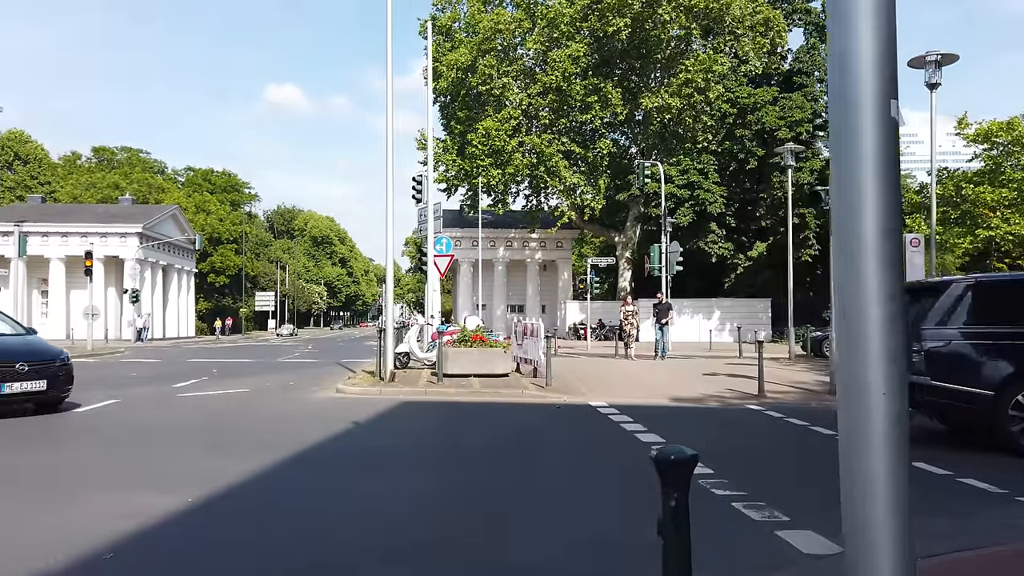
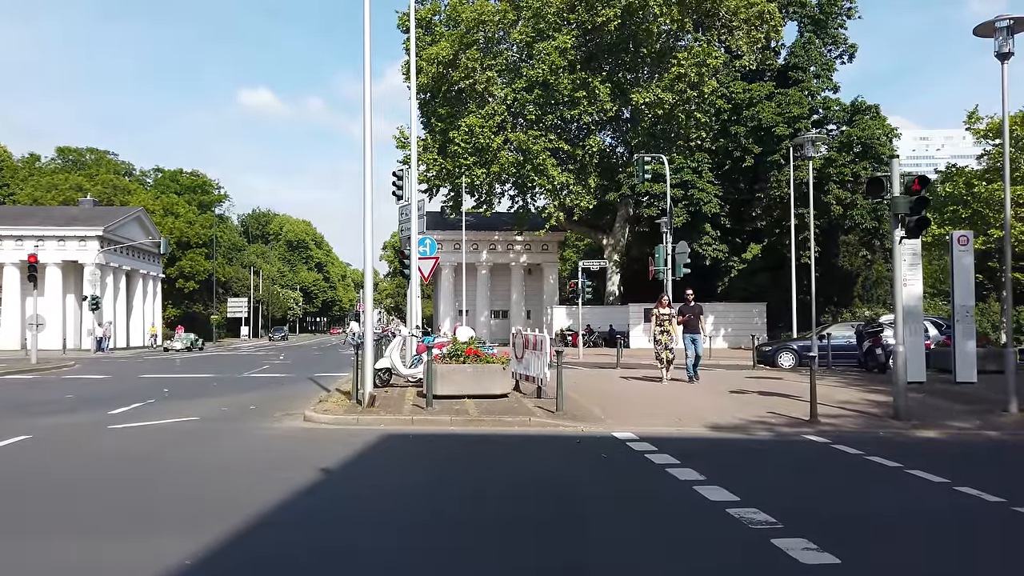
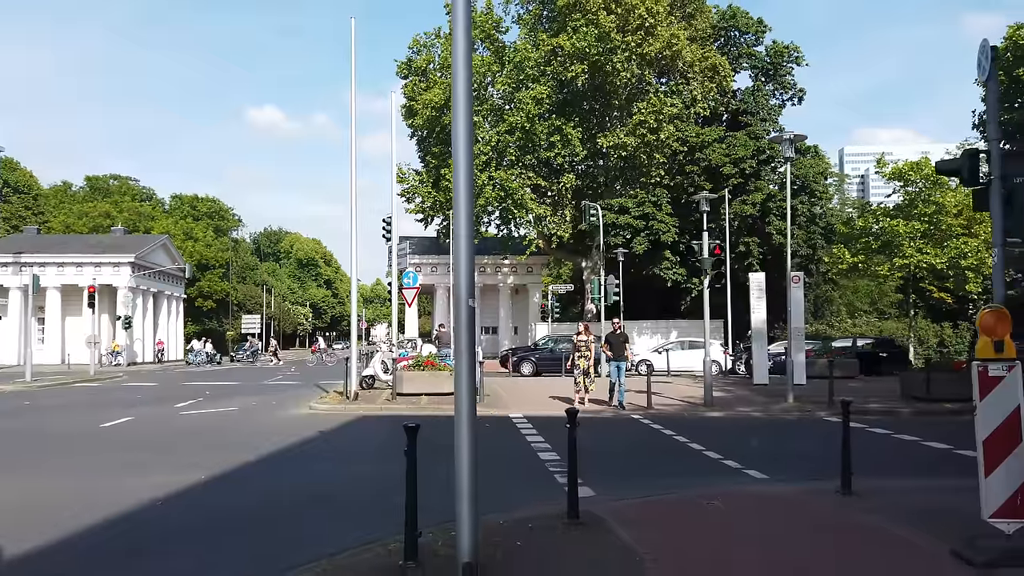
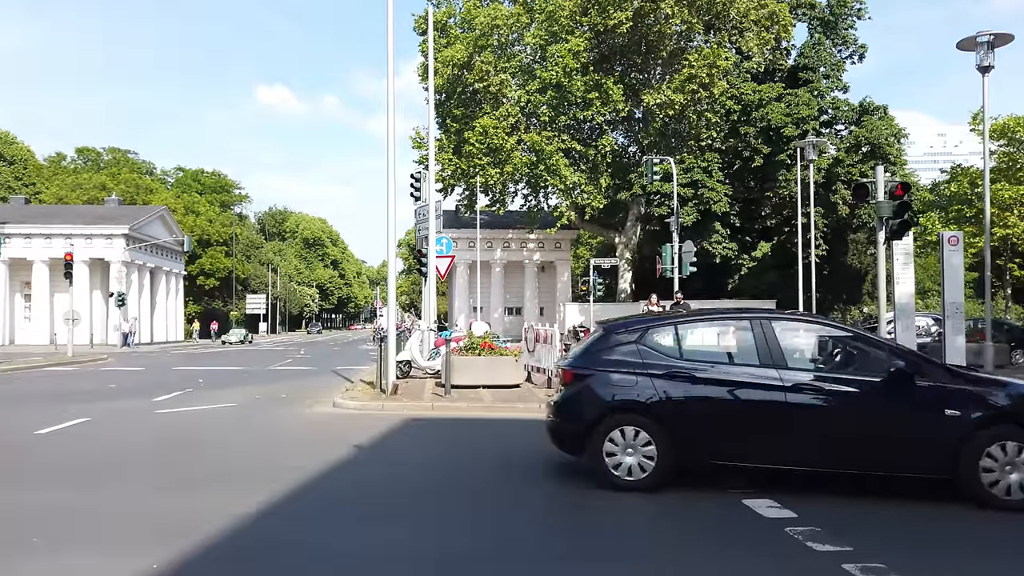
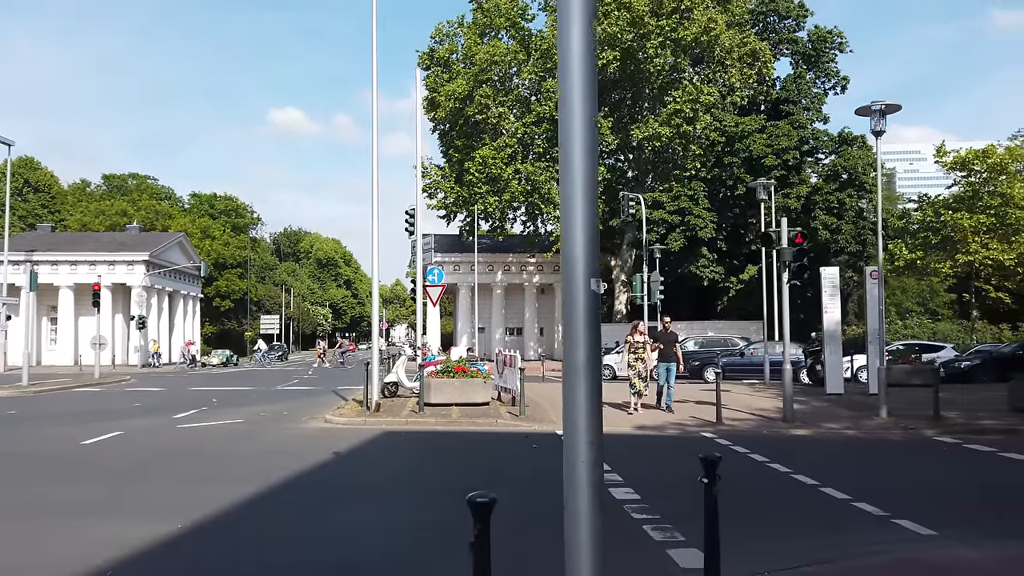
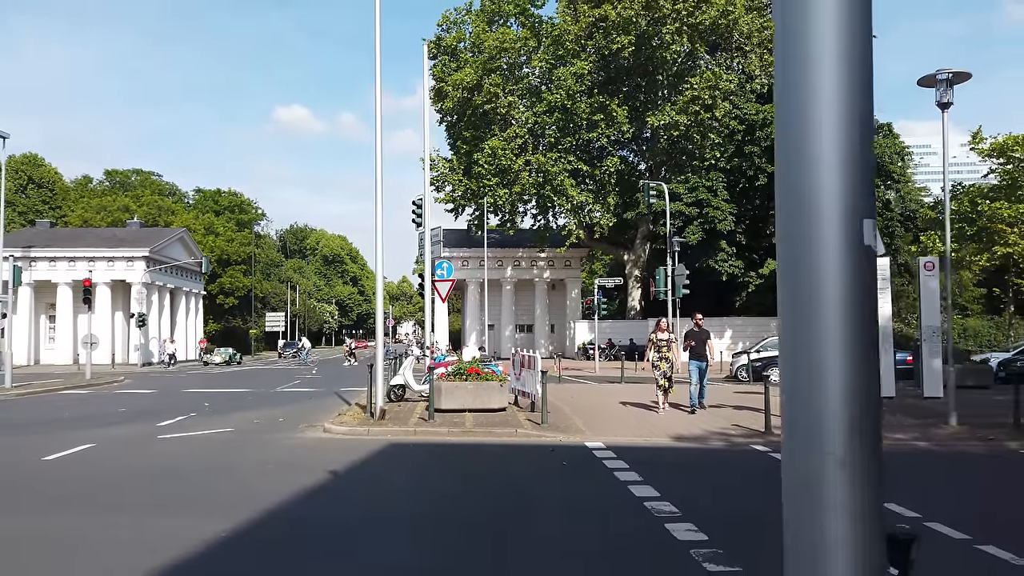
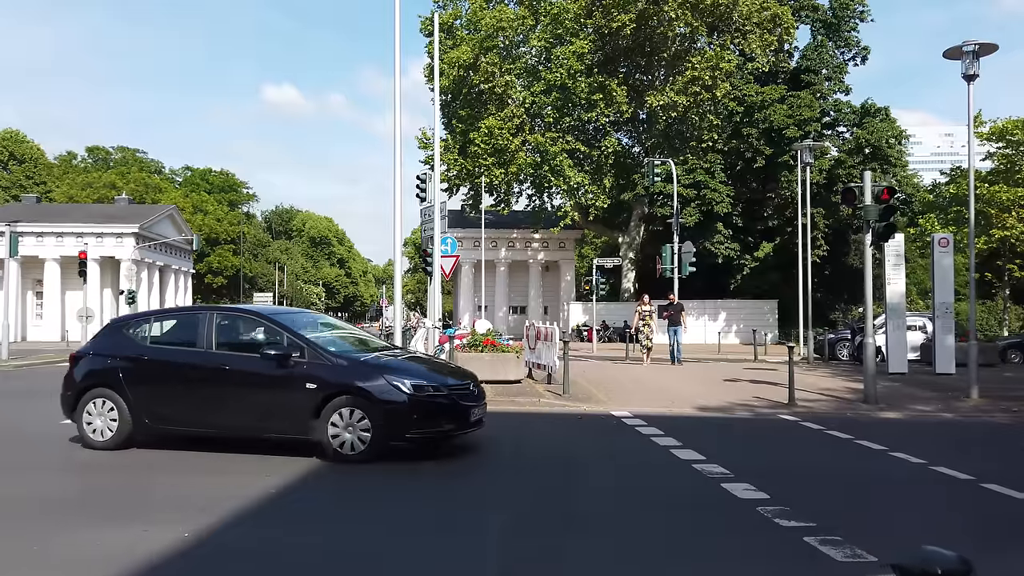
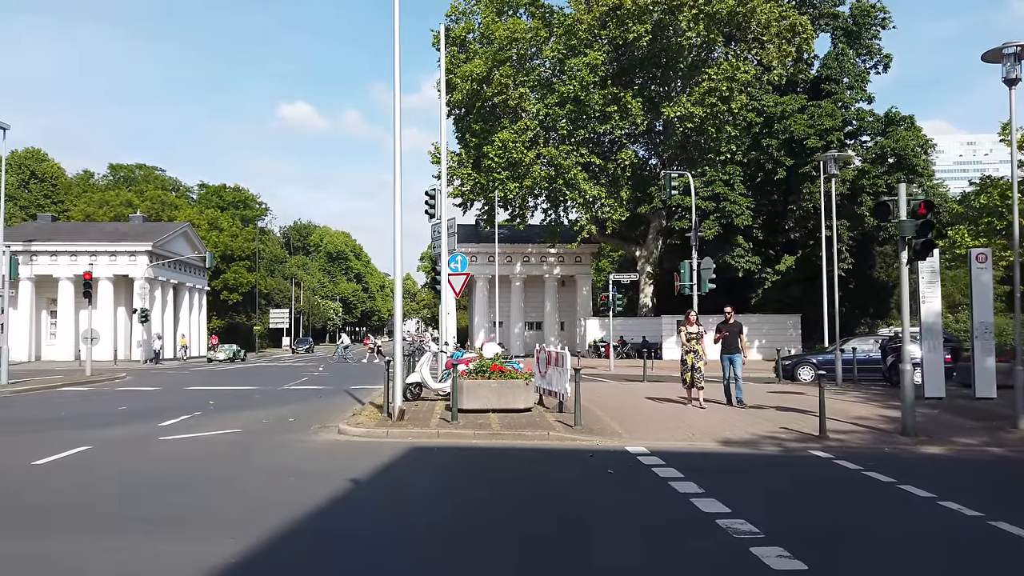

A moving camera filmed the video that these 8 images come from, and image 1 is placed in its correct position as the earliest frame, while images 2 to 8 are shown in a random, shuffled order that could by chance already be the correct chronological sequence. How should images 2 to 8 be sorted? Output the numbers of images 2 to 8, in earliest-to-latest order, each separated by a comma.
7, 4, 2, 8, 6, 5, 3
